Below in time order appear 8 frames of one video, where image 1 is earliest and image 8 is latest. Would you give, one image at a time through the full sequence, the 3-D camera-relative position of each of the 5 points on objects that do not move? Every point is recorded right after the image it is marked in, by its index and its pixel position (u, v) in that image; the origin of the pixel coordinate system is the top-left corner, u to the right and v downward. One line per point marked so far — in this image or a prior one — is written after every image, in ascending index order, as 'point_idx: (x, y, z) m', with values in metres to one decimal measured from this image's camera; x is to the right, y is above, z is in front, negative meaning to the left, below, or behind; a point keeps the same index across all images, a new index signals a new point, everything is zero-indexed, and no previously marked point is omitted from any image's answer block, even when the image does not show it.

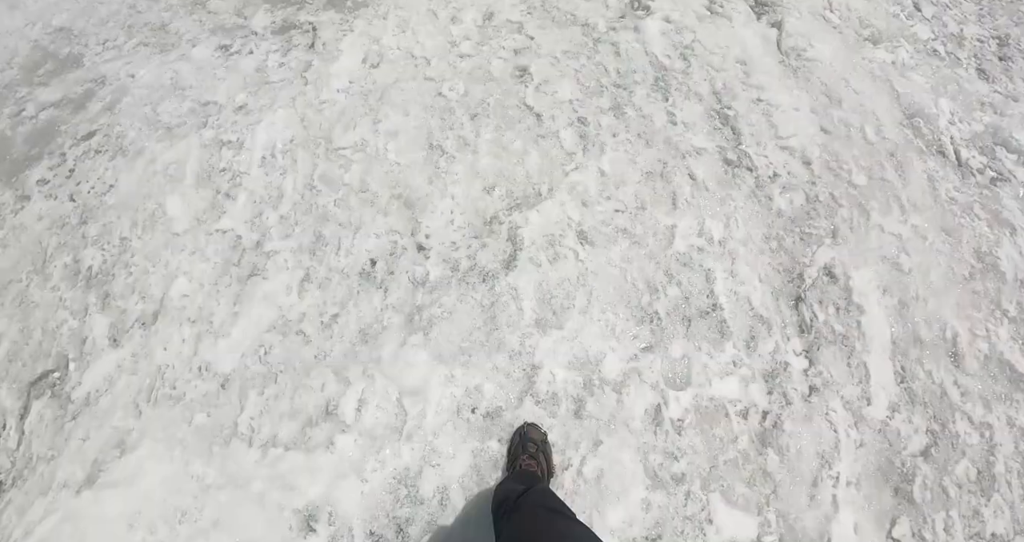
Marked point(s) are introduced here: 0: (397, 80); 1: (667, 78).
0: (-1.2, +2.1, +4.8) m
1: (+1.7, +2.1, +4.8) m
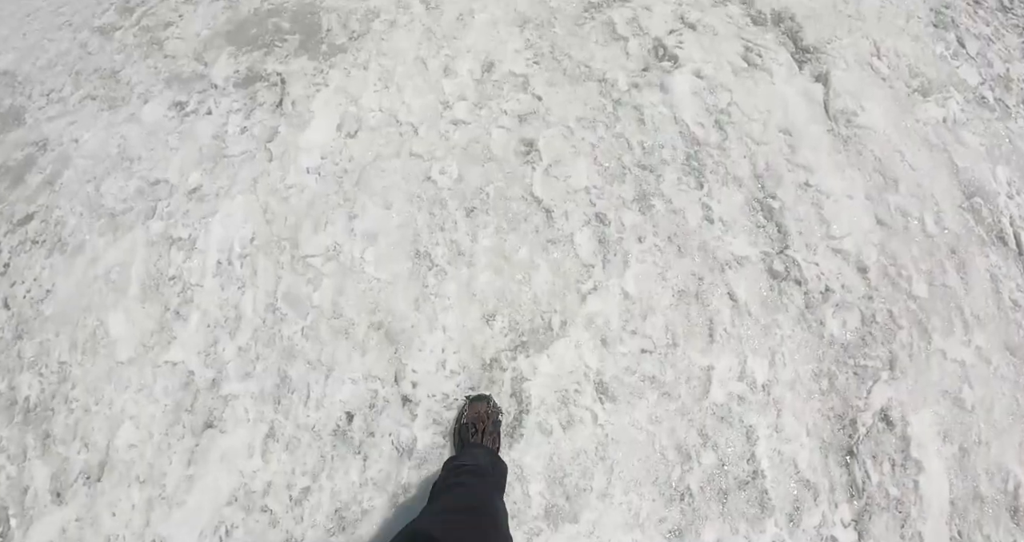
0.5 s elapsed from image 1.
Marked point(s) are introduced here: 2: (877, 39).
0: (-1.2, +1.0, +4.0) m
1: (+1.7, +1.0, +4.0) m
2: (+4.2, +2.7, +5.3) m
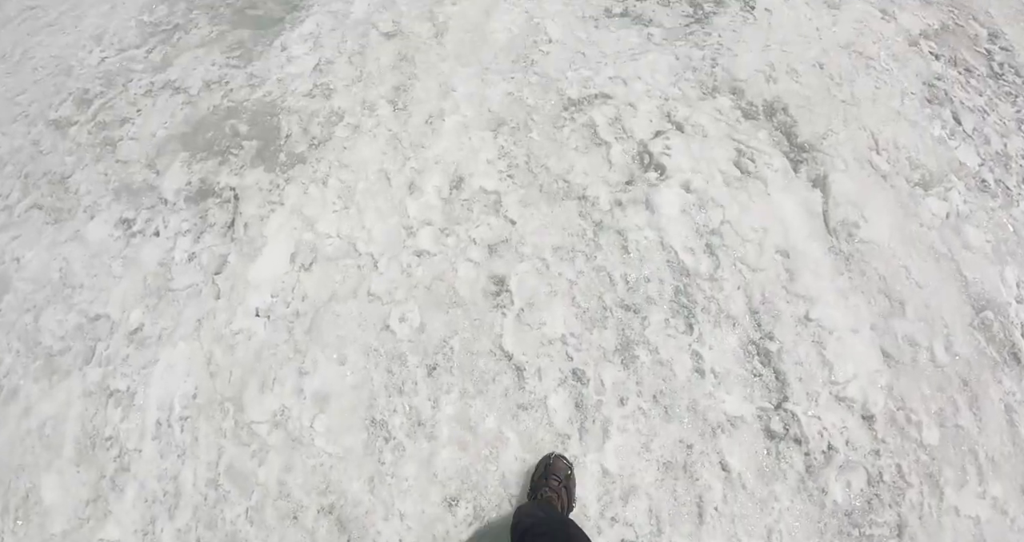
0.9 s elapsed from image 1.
0: (-1.5, -0.2, +3.7) m
1: (+1.4, -0.2, +3.7) m
2: (+4.0, +1.6, +4.9) m
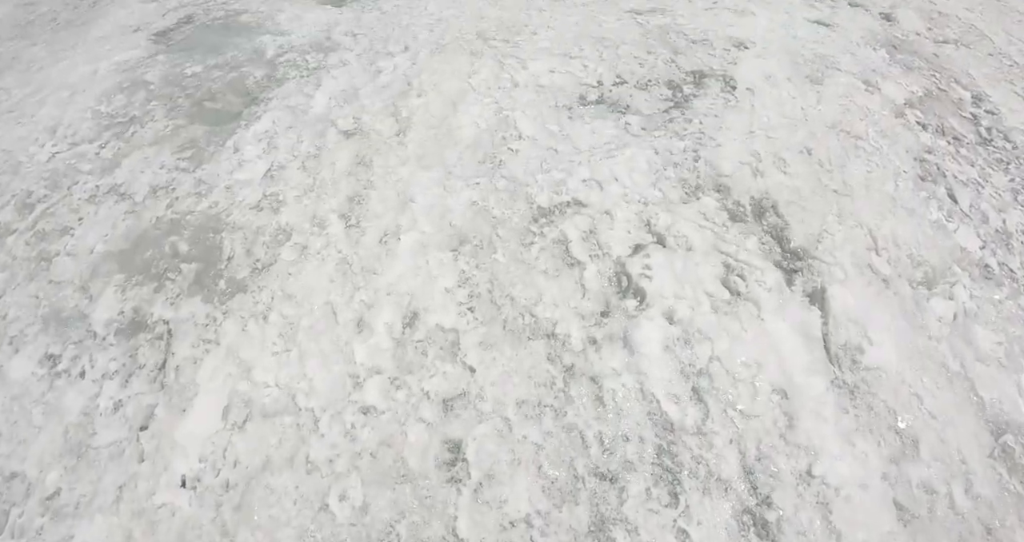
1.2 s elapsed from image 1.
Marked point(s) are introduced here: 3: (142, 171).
0: (-1.7, -1.4, +3.2) m
1: (+1.1, -1.2, +3.2) m
2: (+3.6, +0.5, +4.5) m
3: (-4.2, +1.1, +5.1) m
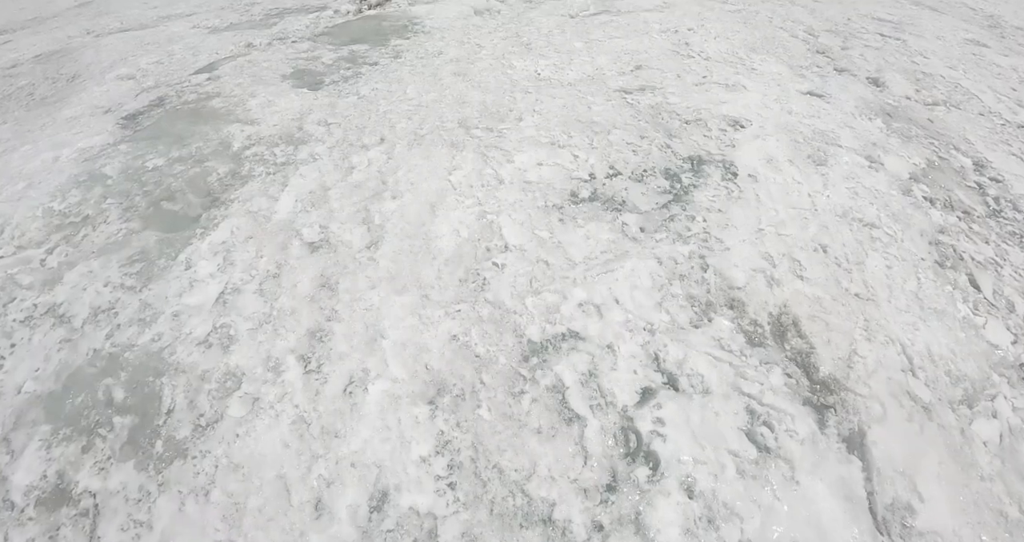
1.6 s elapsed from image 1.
0: (-1.8, -2.5, +2.6) m
1: (+1.1, -2.3, +2.6) m
2: (+3.5, -0.6, +4.1) m
3: (-4.3, -0.2, +4.6) m
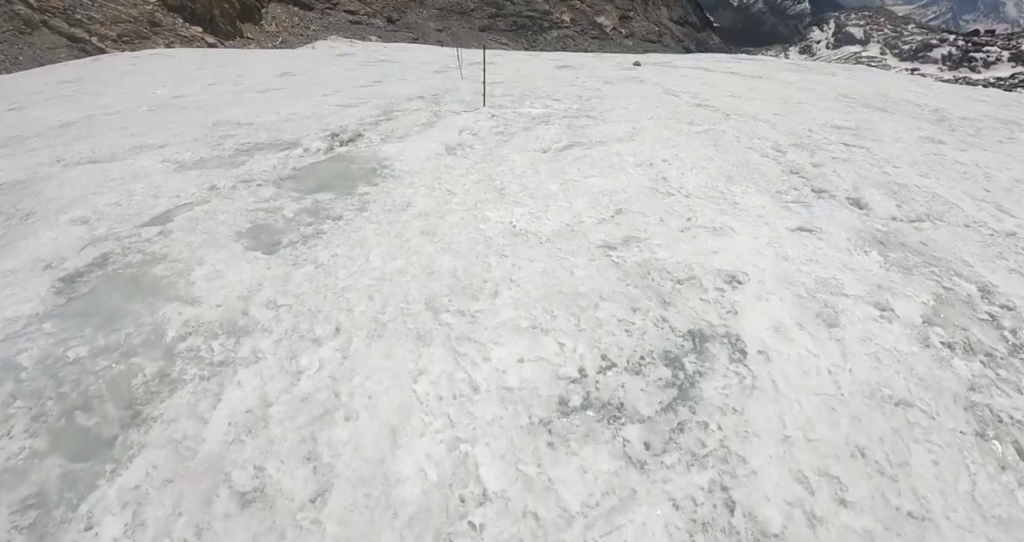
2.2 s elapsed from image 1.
0: (-1.8, -4.1, +1.3) m
1: (+1.1, -3.8, +1.5) m
2: (+3.4, -2.3, +3.3) m
3: (-4.5, -2.3, +3.6) m
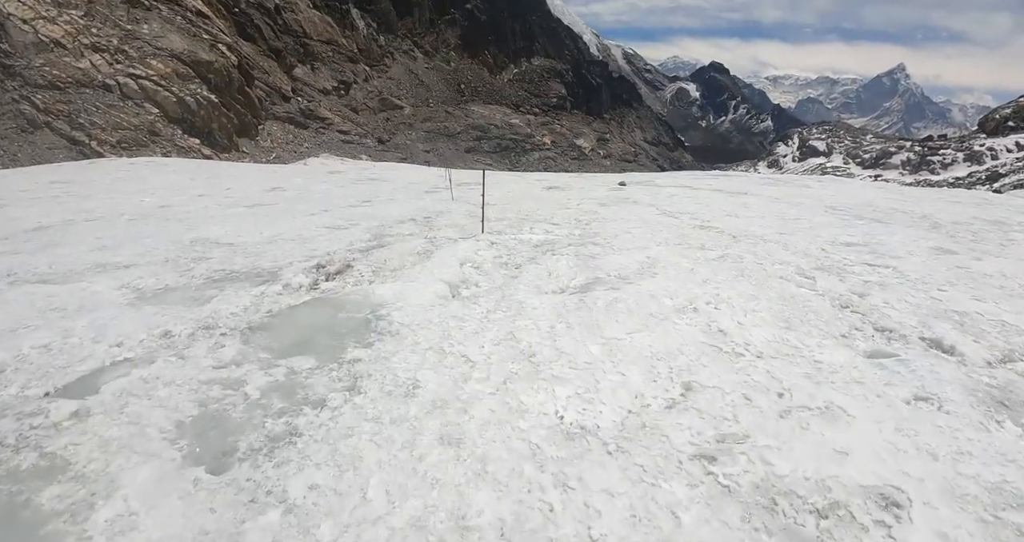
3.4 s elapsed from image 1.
0: (-0.9, -5.1, -1.2) m
1: (+1.9, -4.8, -0.8) m
2: (+4.1, -3.6, +1.4) m
3: (-3.8, -3.8, +1.2) m
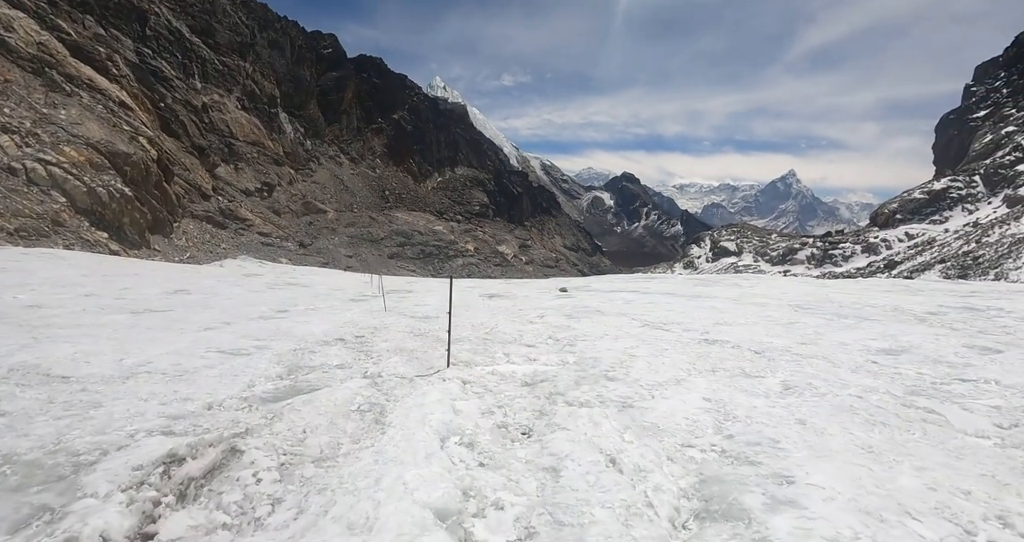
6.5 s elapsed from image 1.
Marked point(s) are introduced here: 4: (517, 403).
0: (+1.8, -4.7, -6.3) m
1: (+4.5, -4.4, -5.3) m
2: (+6.2, -3.6, -2.5) m
3: (-1.5, -4.1, -4.2) m
4: (+0.1, -2.2, +7.5) m
